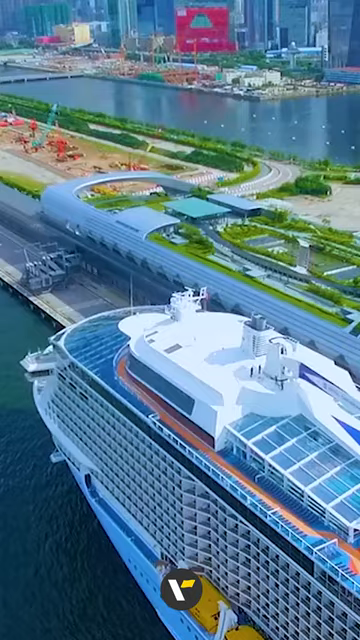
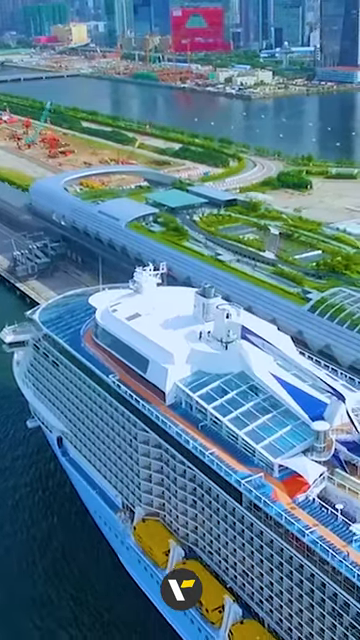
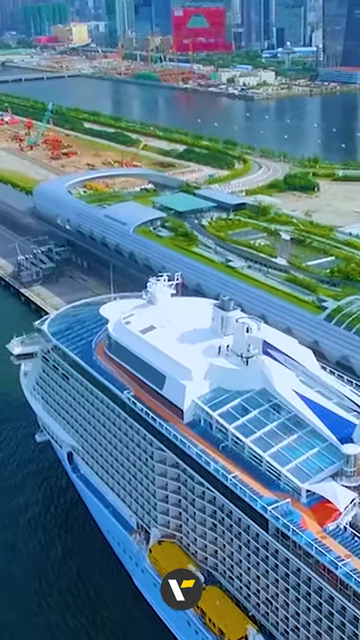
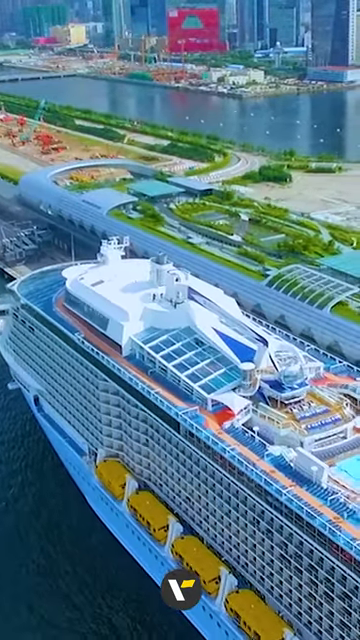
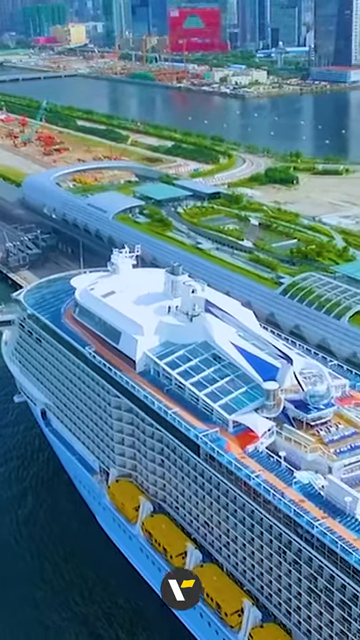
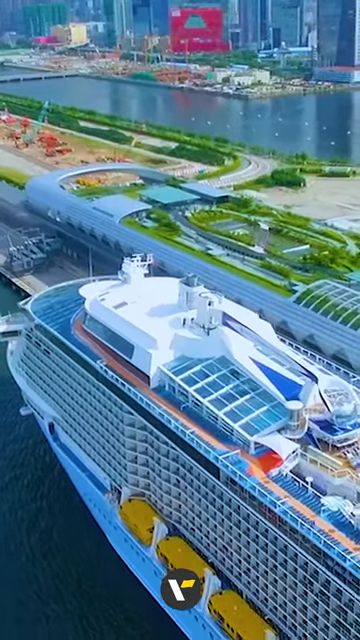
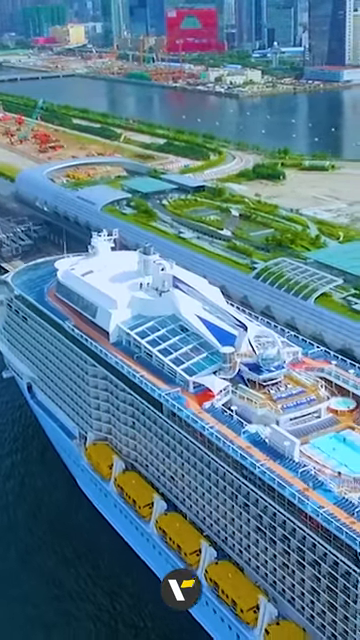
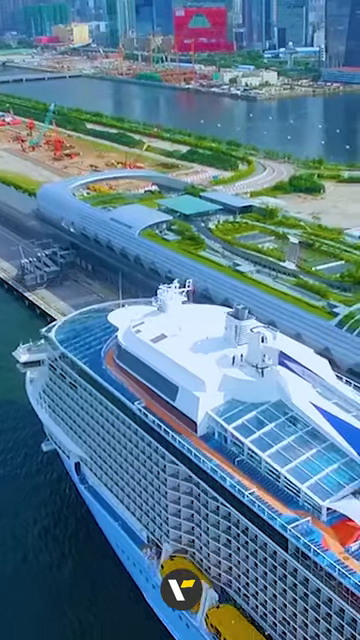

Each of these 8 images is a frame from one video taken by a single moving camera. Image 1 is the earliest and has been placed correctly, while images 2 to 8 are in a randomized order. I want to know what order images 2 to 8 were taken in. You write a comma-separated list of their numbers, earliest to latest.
8, 3, 2, 6, 5, 4, 7
